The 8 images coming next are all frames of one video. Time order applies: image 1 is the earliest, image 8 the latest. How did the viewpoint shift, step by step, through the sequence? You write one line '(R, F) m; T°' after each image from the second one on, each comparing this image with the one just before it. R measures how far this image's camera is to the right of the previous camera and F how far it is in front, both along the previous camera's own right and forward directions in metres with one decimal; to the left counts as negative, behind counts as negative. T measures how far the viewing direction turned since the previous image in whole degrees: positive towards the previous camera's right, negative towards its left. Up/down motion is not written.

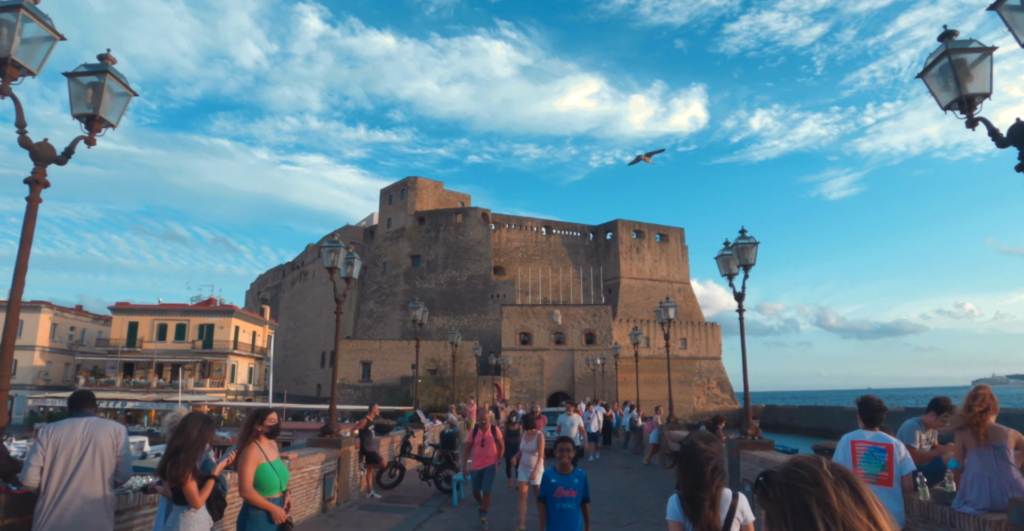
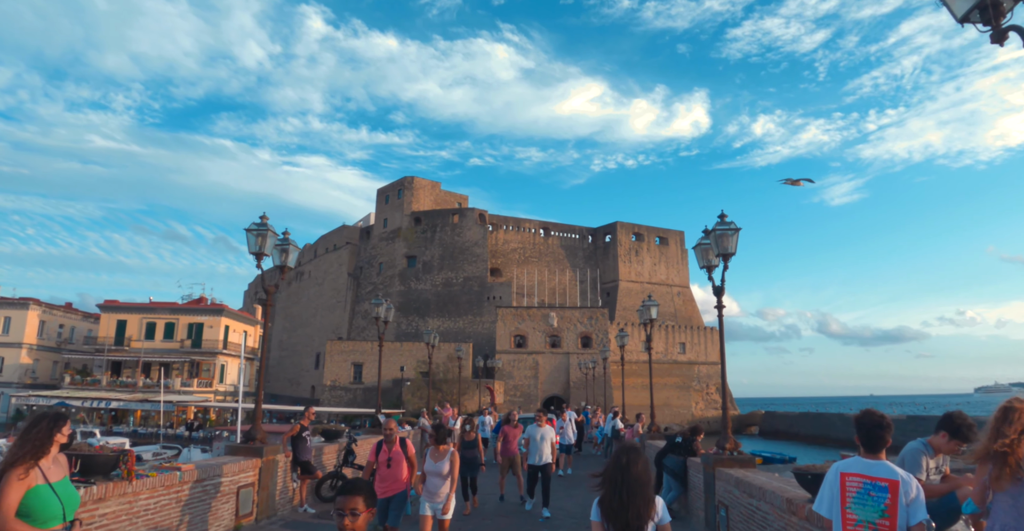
(+0.3, +0.6) m; 0°
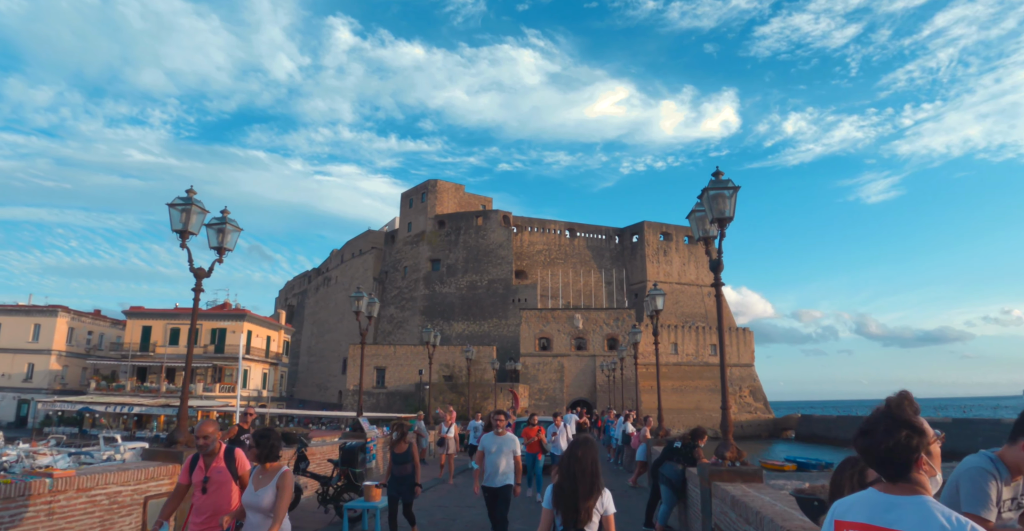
(+0.3, +0.8) m; -3°
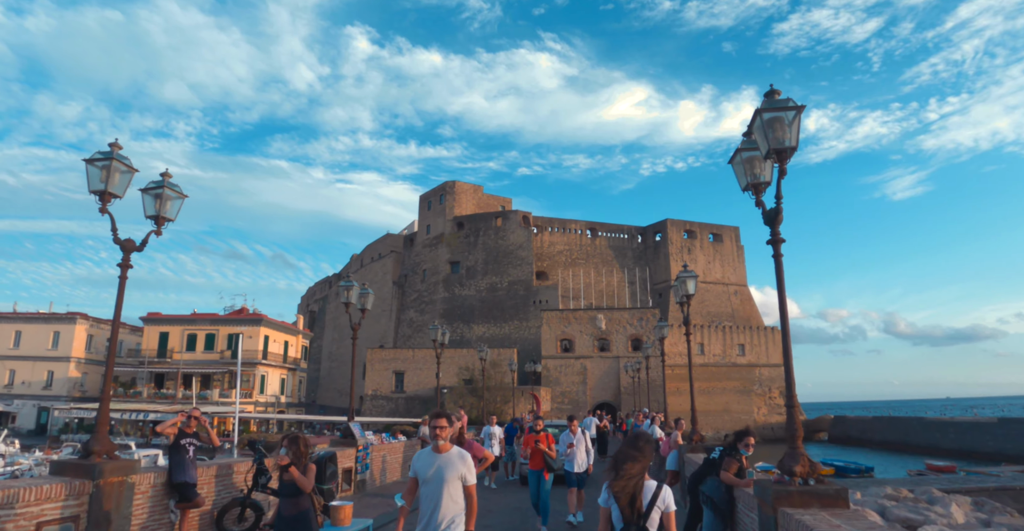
(+0.1, +1.0) m; -2°
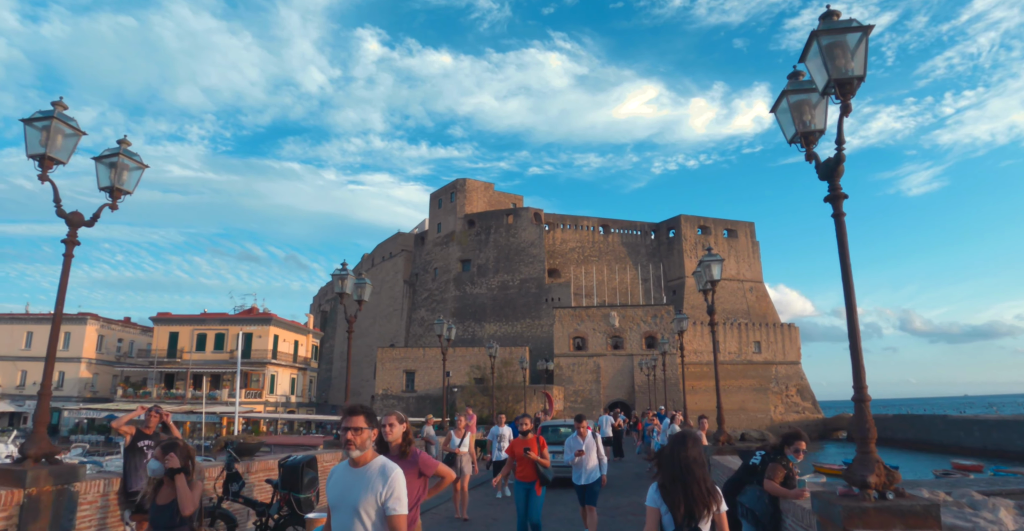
(0.0, +0.6) m; -1°
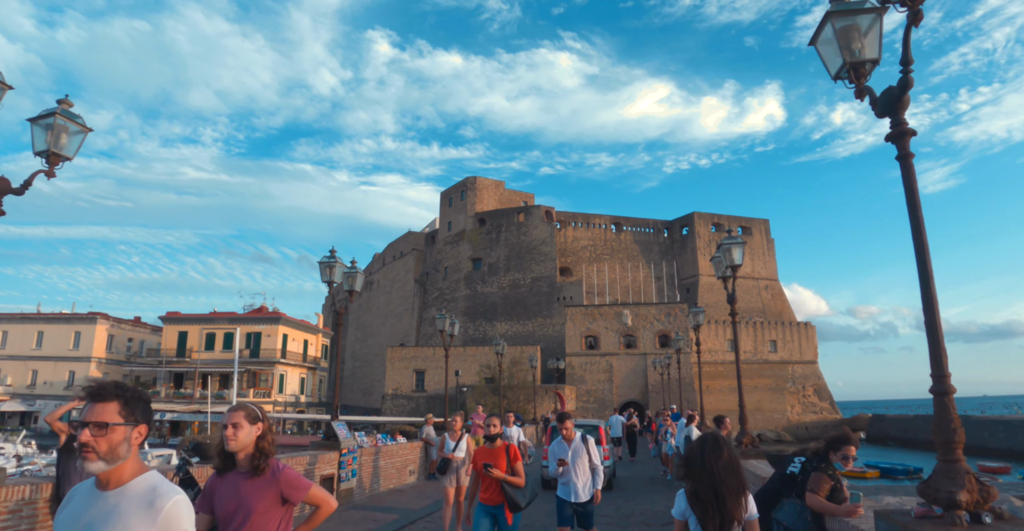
(0.0, +0.5) m; -1°
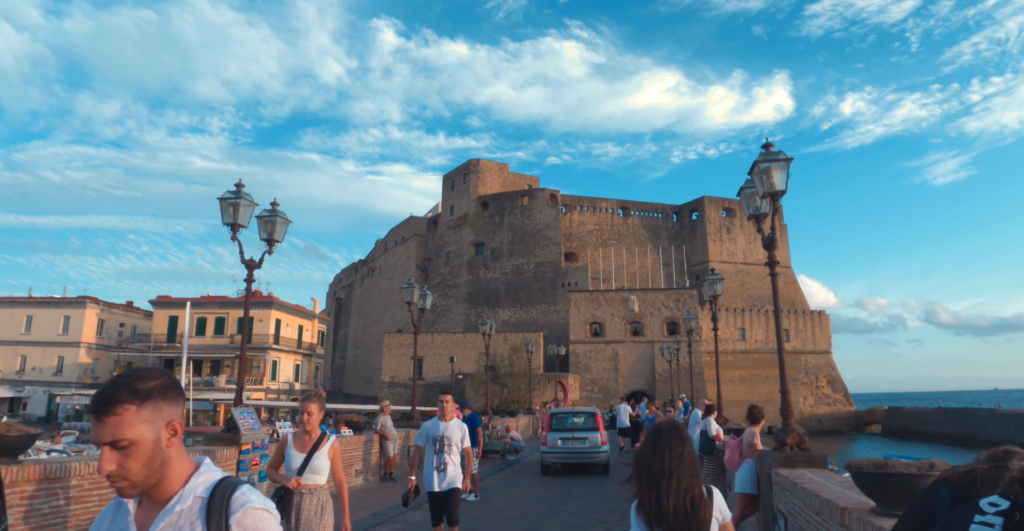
(+0.2, +1.4) m; -1°
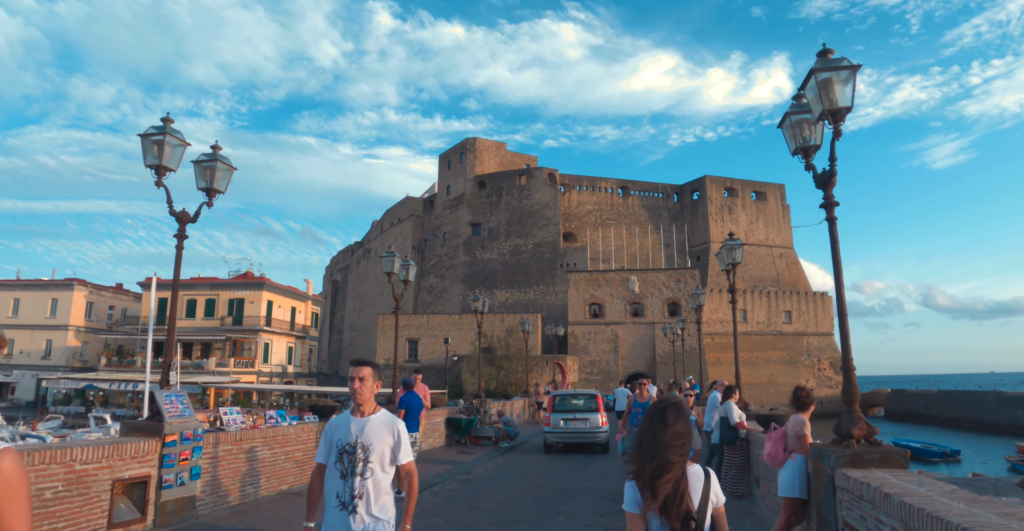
(0.0, +0.8) m; 0°
